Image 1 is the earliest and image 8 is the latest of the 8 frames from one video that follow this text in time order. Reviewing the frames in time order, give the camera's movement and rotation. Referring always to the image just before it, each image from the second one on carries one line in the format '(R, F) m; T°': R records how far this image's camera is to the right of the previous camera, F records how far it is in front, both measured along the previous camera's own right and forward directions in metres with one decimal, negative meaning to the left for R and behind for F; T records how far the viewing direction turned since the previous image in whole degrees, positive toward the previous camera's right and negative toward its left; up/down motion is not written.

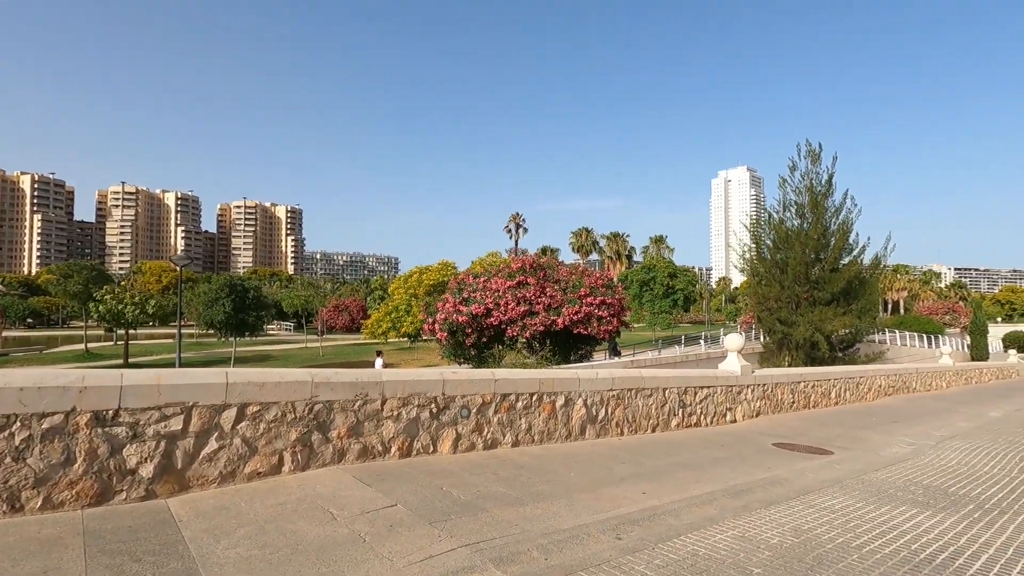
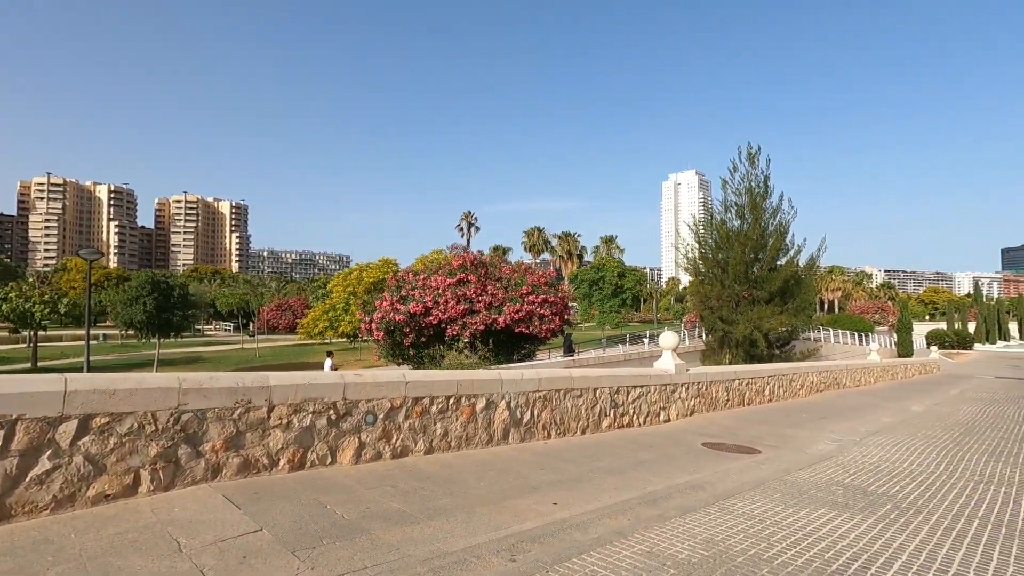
(+0.5, +0.4) m; +5°
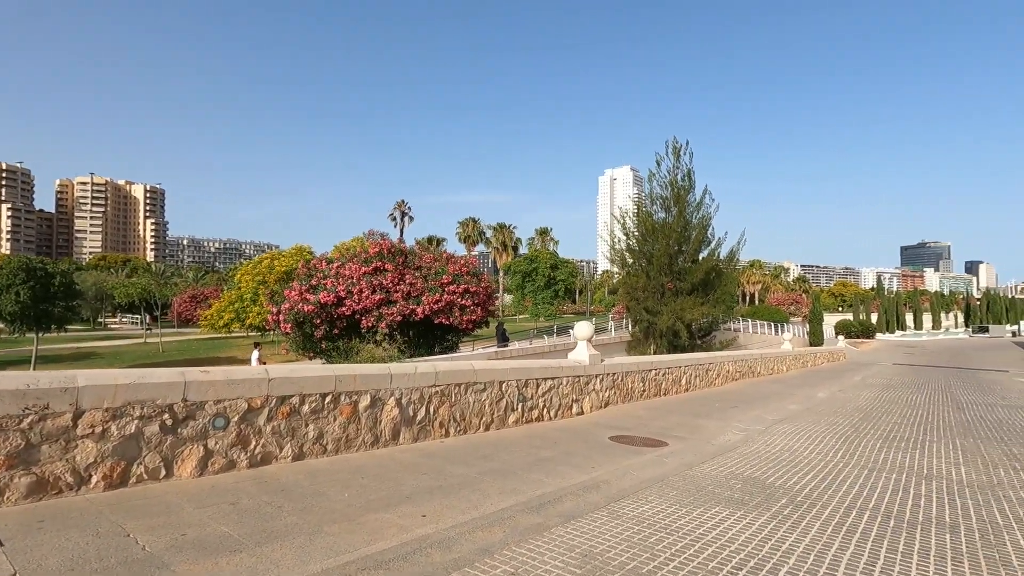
(+0.6, +0.5) m; +7°
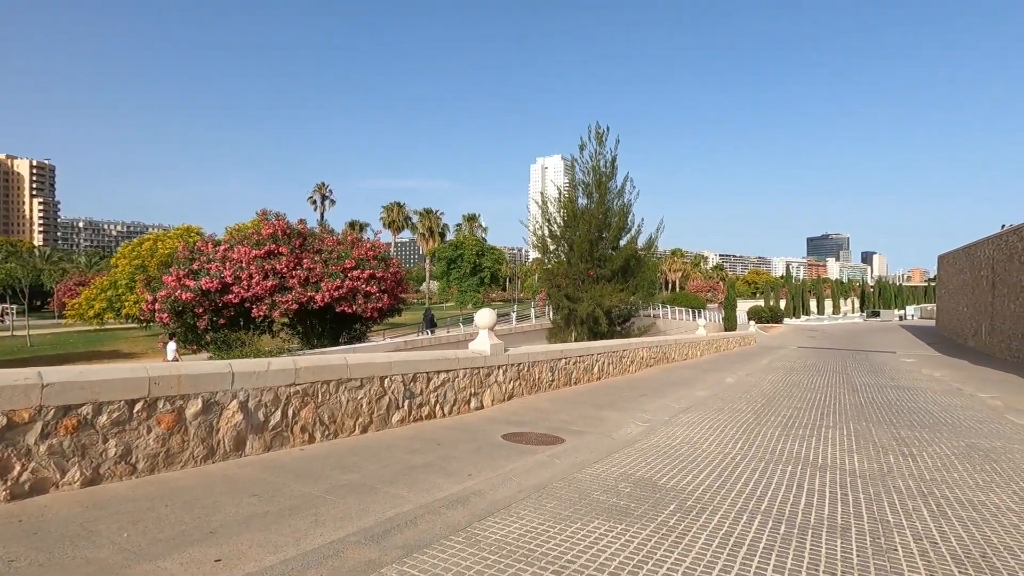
(+0.6, +0.7) m; +7°
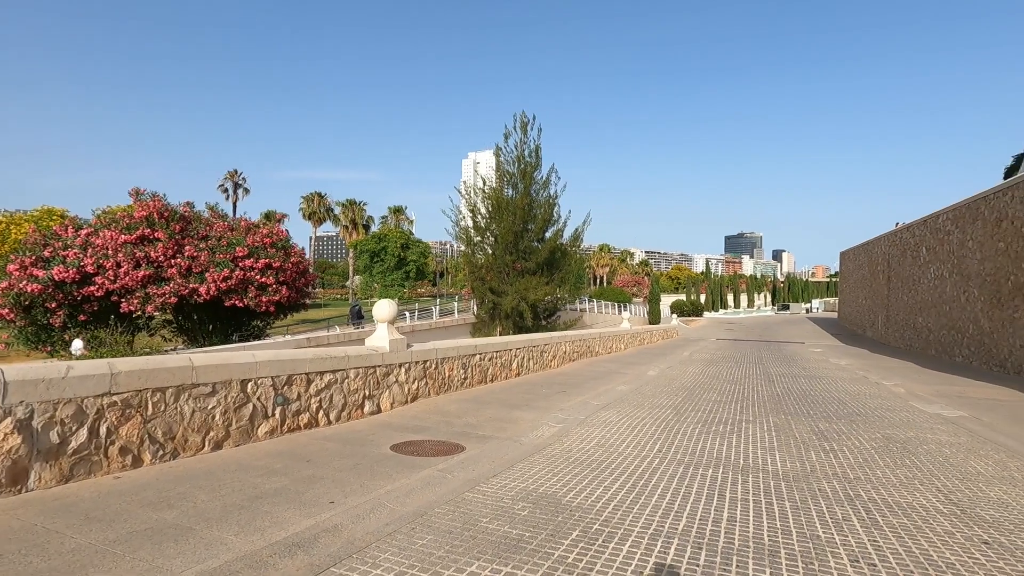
(+0.4, +0.9) m; +7°
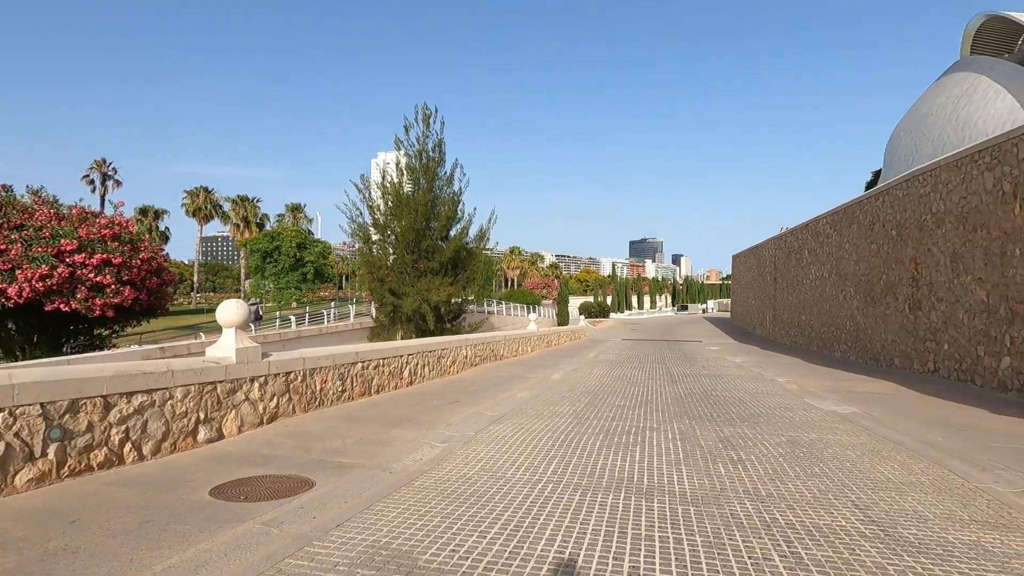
(+0.4, +1.0) m; +9°
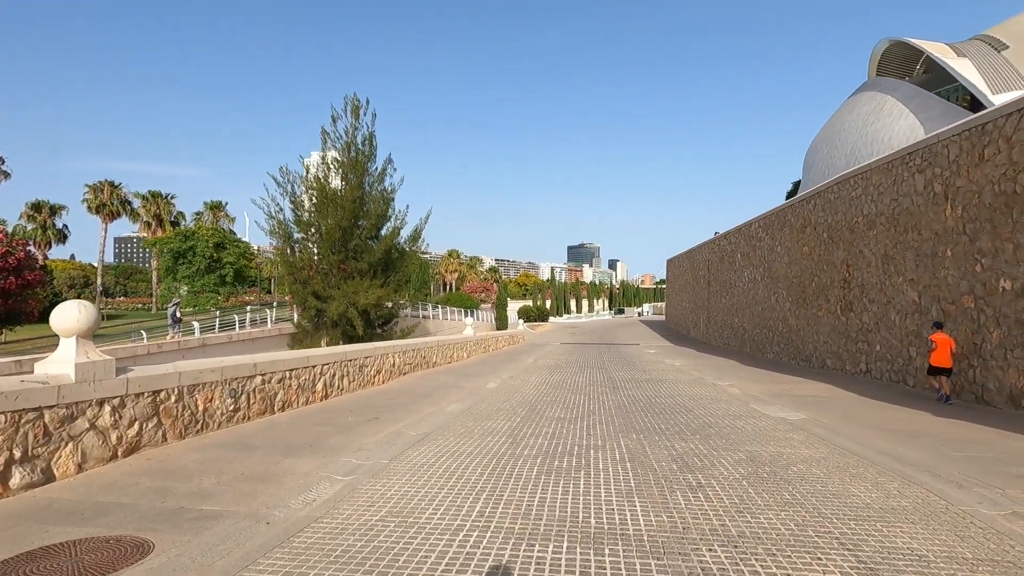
(+0.2, +1.0) m; +6°
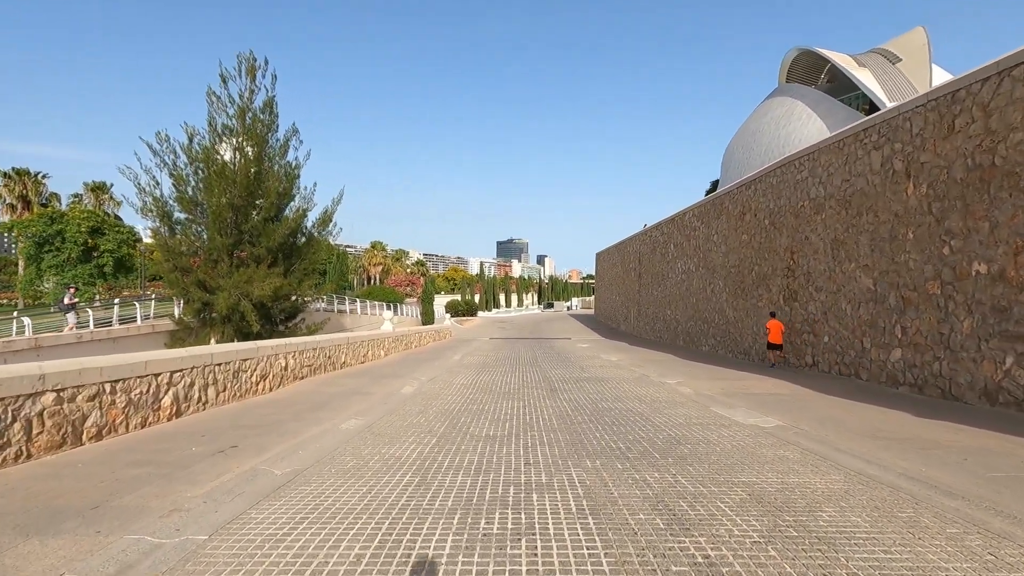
(+0.2, +1.9) m; +8°
